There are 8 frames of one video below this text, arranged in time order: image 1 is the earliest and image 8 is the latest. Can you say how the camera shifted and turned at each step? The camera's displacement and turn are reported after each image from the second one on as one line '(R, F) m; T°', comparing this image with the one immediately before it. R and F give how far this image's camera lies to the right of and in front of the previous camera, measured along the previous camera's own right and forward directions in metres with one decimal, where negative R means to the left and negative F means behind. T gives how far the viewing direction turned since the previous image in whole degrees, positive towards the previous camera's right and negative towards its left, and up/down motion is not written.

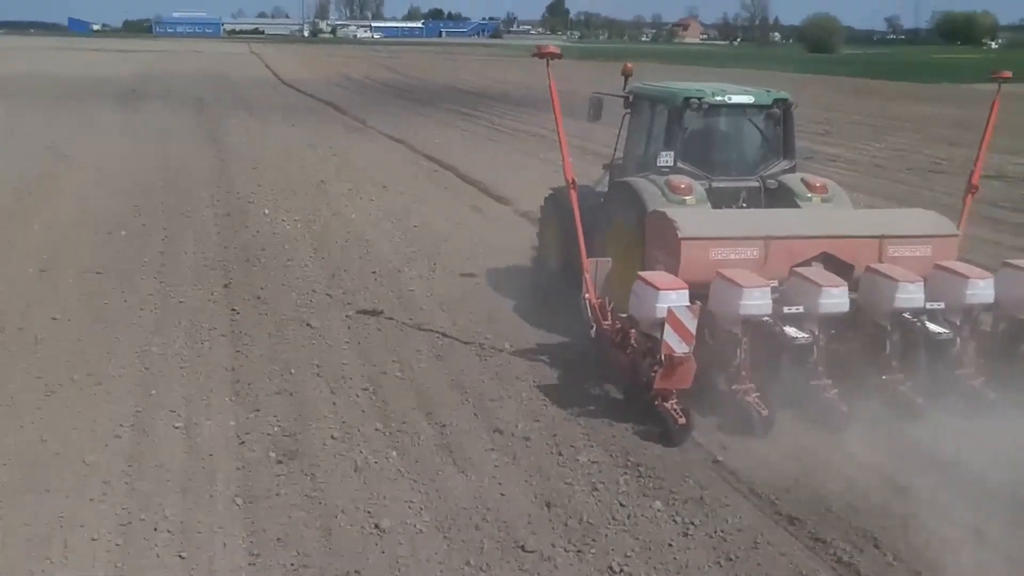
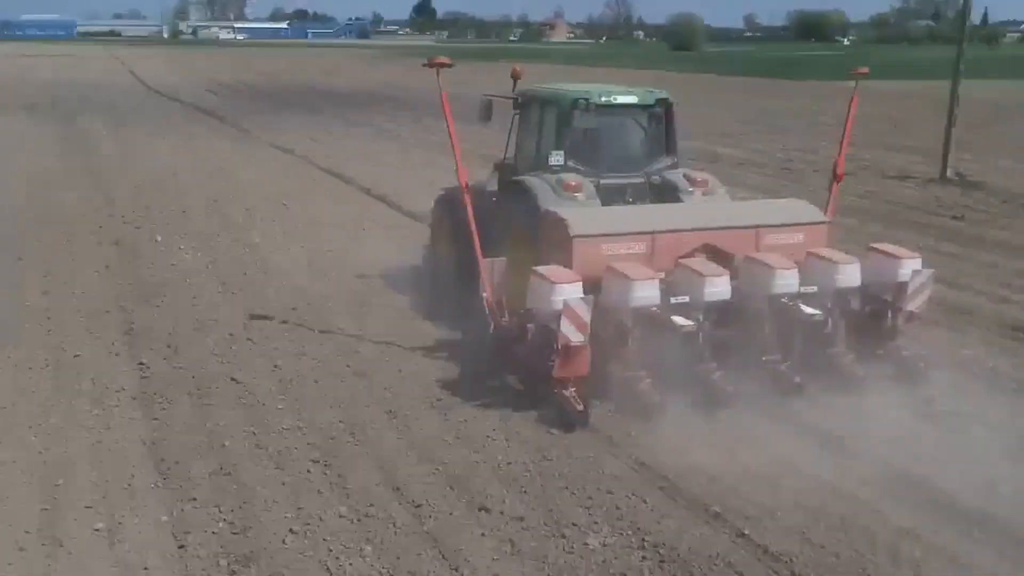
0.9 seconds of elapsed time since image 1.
(-0.2, +0.4) m; +7°
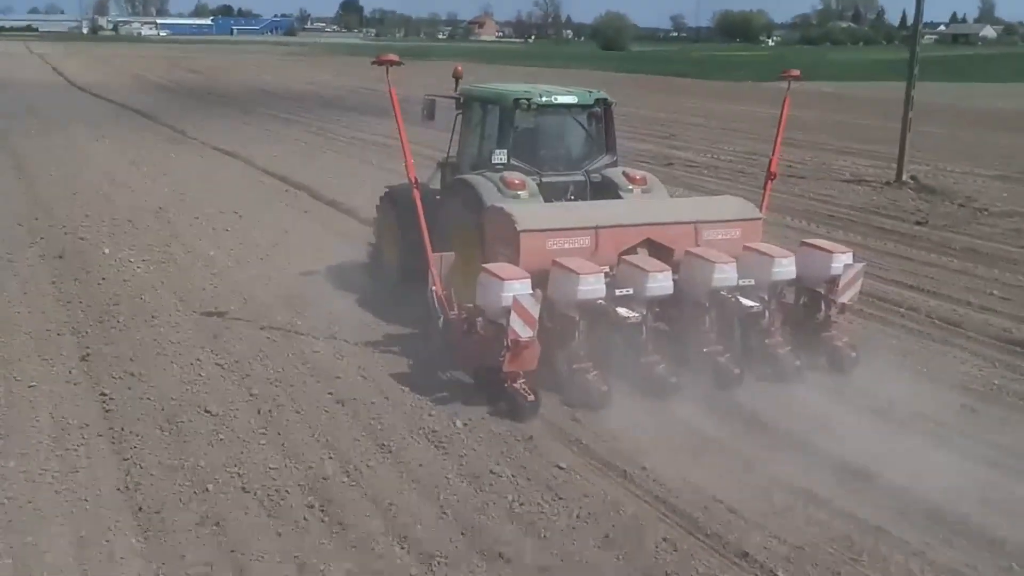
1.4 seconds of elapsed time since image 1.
(-0.2, +0.2) m; +4°
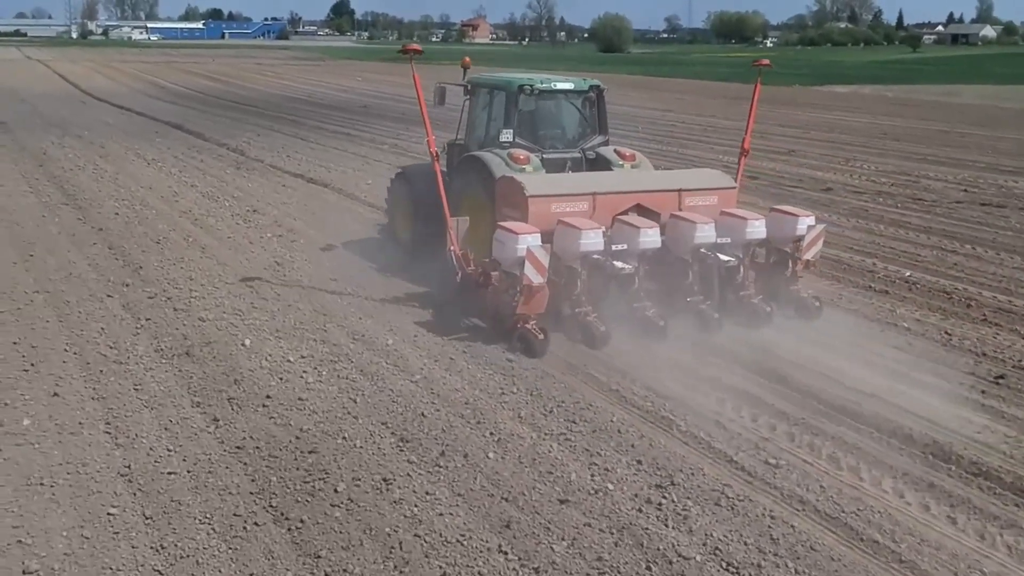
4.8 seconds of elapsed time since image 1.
(-1.3, +1.4) m; 0°
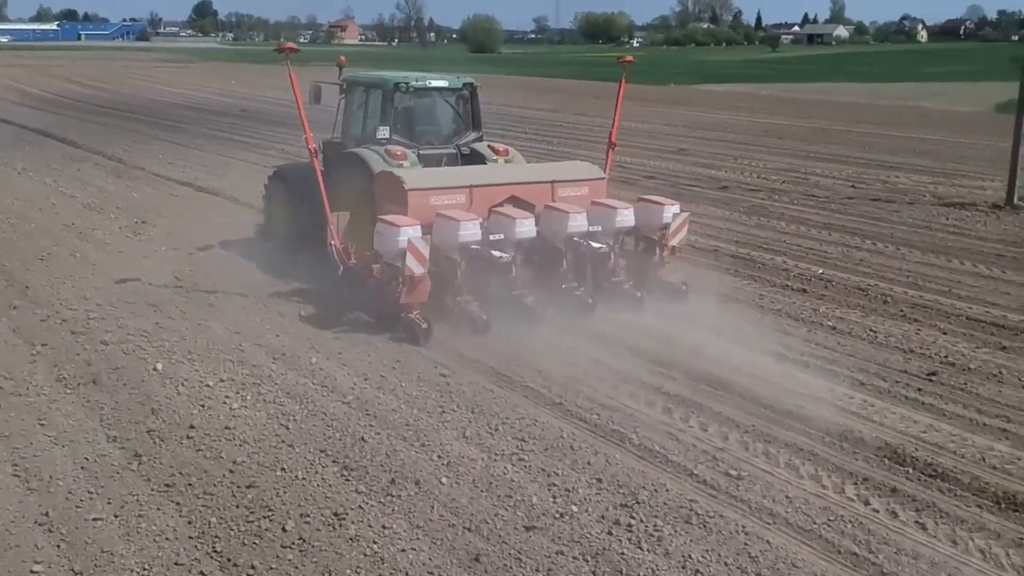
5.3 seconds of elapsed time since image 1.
(-0.3, +0.3) m; +7°
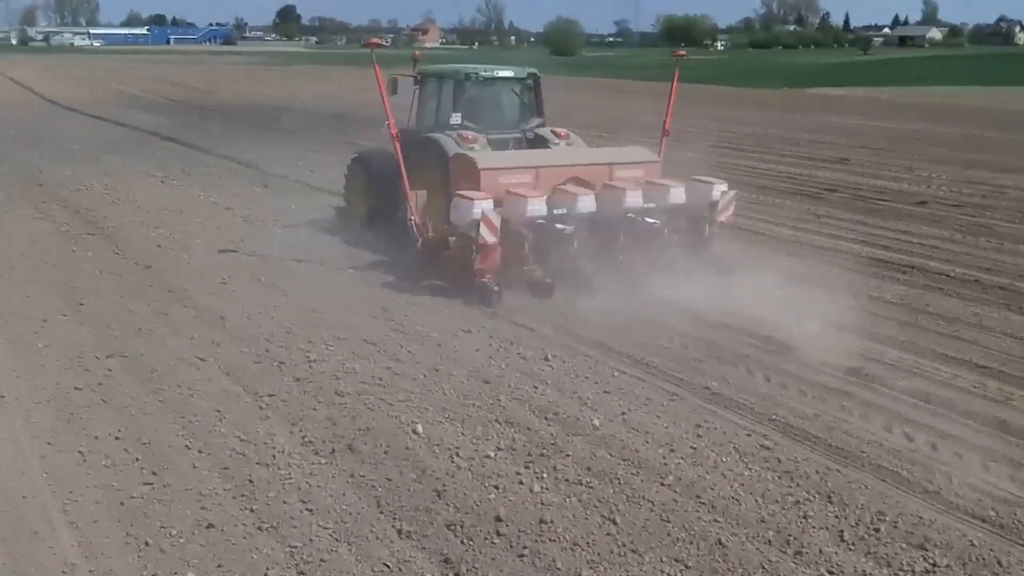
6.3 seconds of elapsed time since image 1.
(+0.8, -2.0) m; -4°
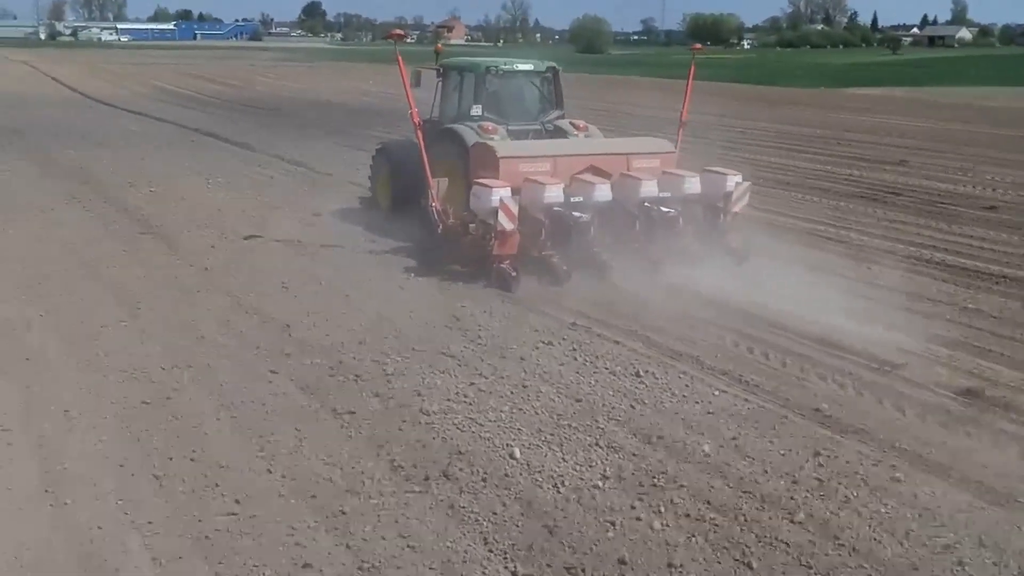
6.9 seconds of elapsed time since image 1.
(-0.4, +0.4) m; -1°
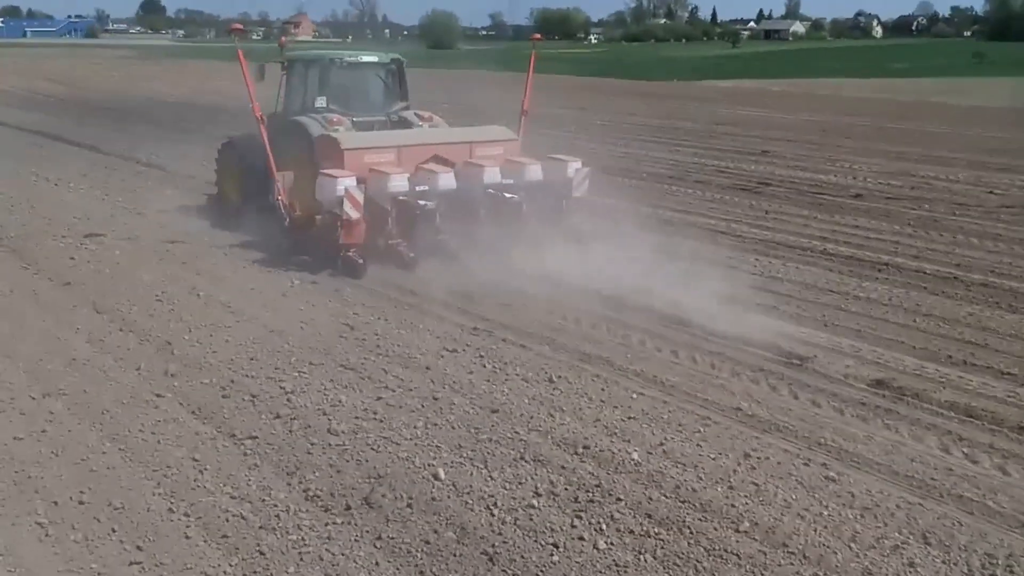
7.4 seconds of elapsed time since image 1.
(-0.3, +0.3) m; +8°
